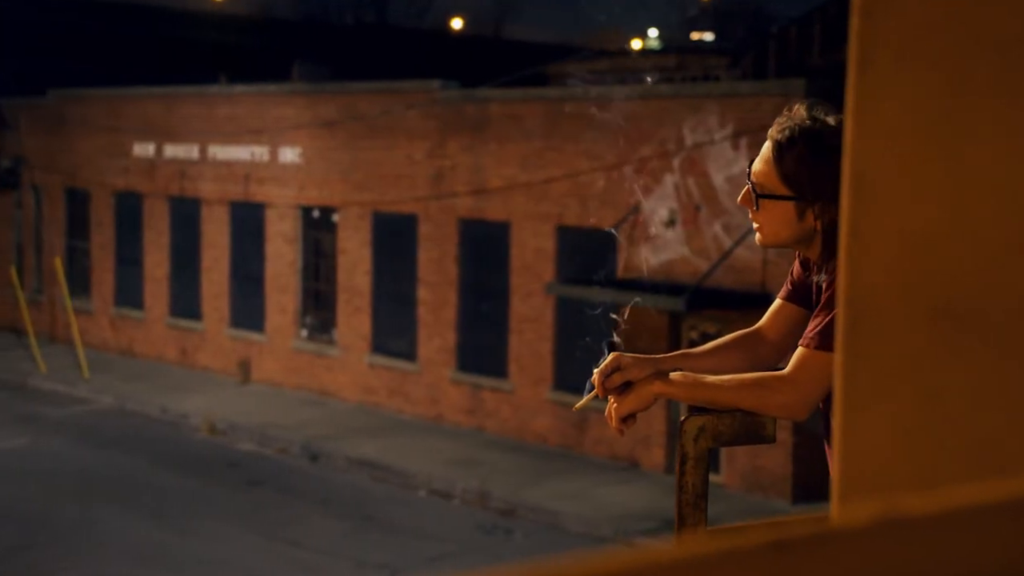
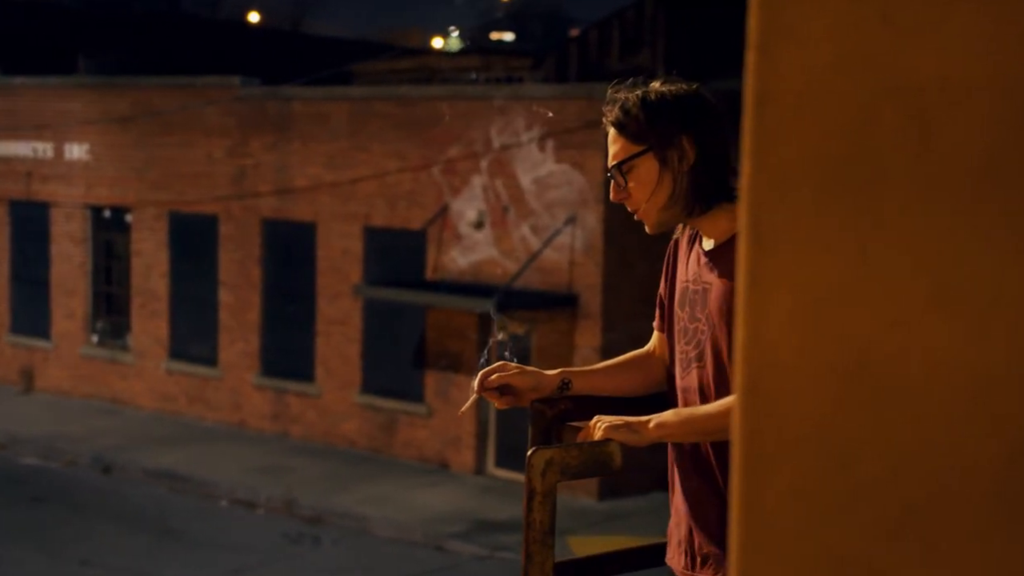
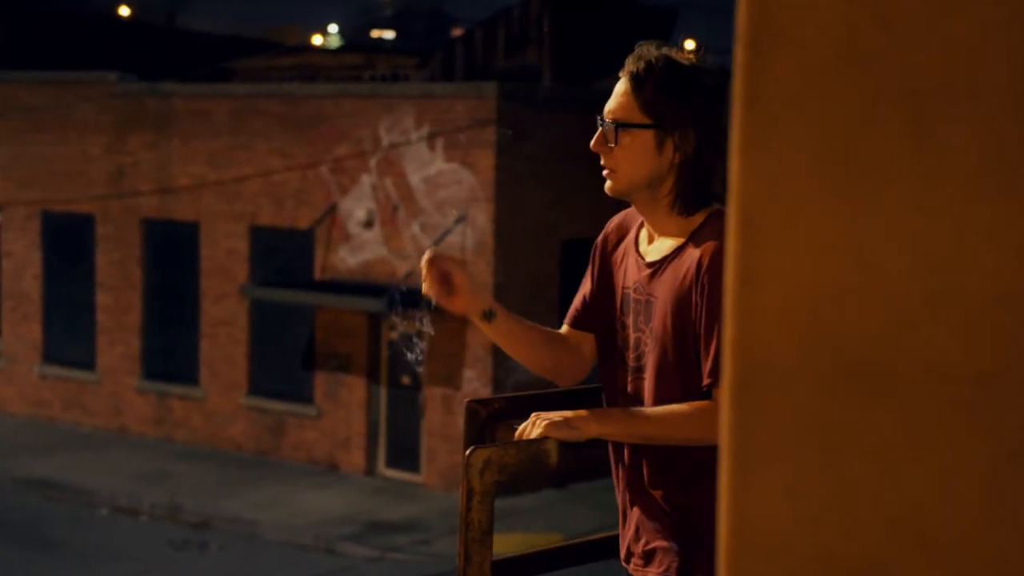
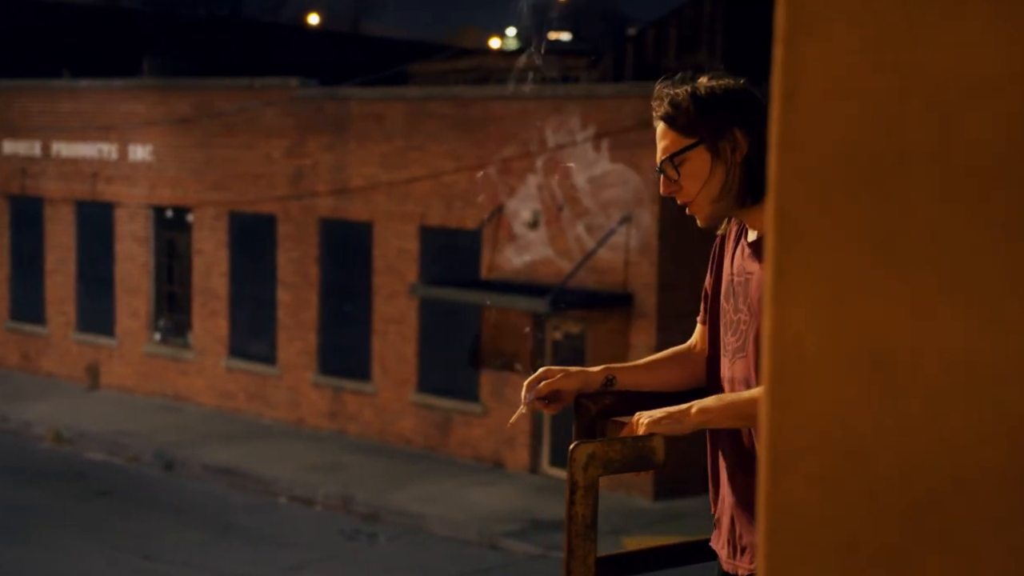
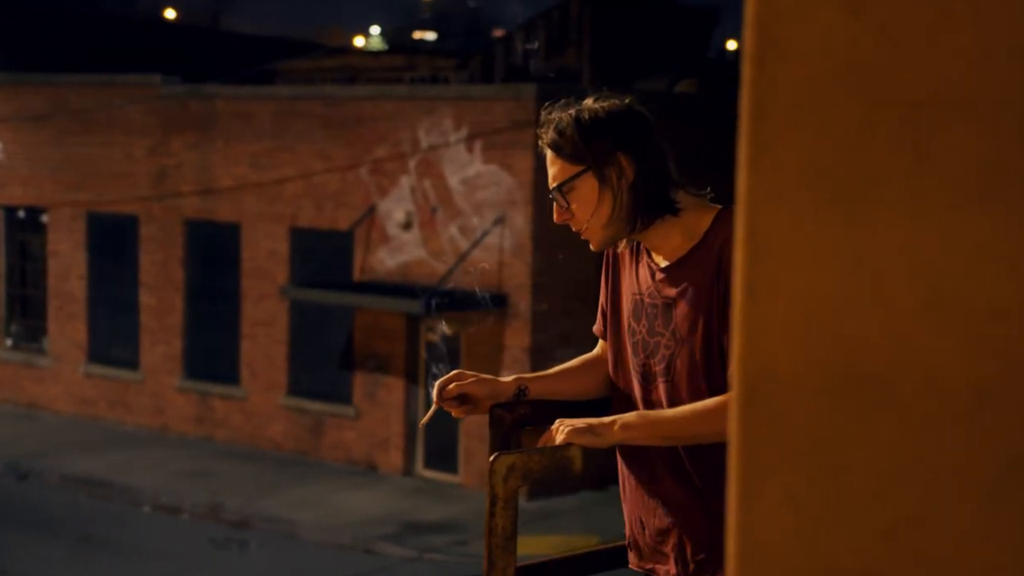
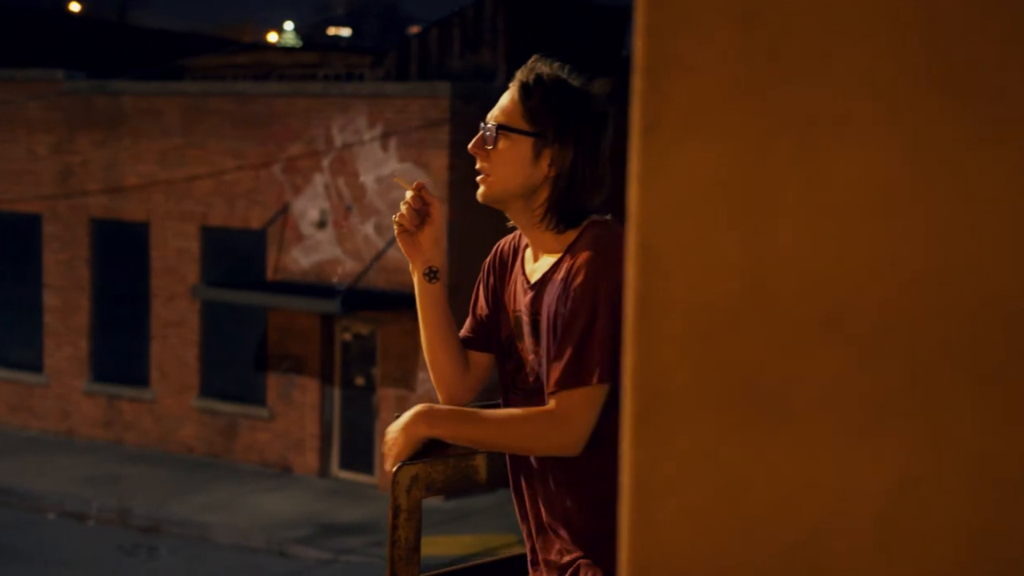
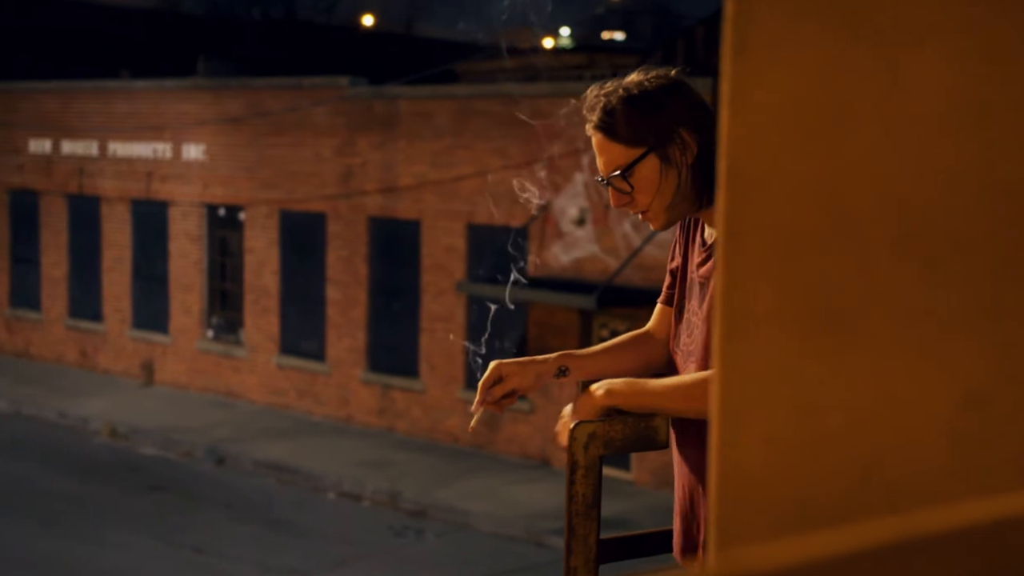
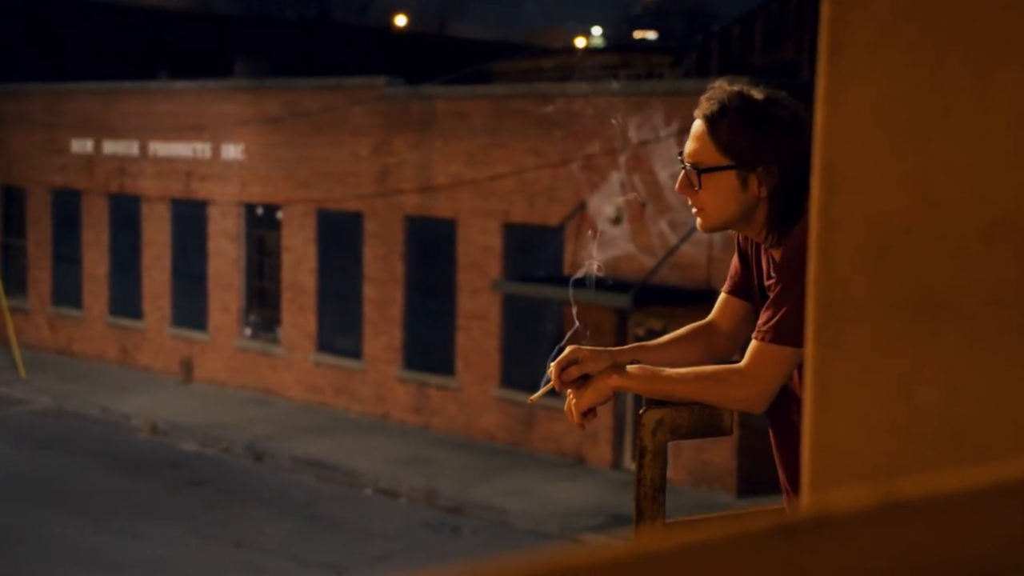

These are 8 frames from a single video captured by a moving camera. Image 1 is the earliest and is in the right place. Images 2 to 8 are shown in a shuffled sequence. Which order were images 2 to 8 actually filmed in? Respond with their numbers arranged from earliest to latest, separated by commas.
8, 7, 4, 2, 5, 3, 6
